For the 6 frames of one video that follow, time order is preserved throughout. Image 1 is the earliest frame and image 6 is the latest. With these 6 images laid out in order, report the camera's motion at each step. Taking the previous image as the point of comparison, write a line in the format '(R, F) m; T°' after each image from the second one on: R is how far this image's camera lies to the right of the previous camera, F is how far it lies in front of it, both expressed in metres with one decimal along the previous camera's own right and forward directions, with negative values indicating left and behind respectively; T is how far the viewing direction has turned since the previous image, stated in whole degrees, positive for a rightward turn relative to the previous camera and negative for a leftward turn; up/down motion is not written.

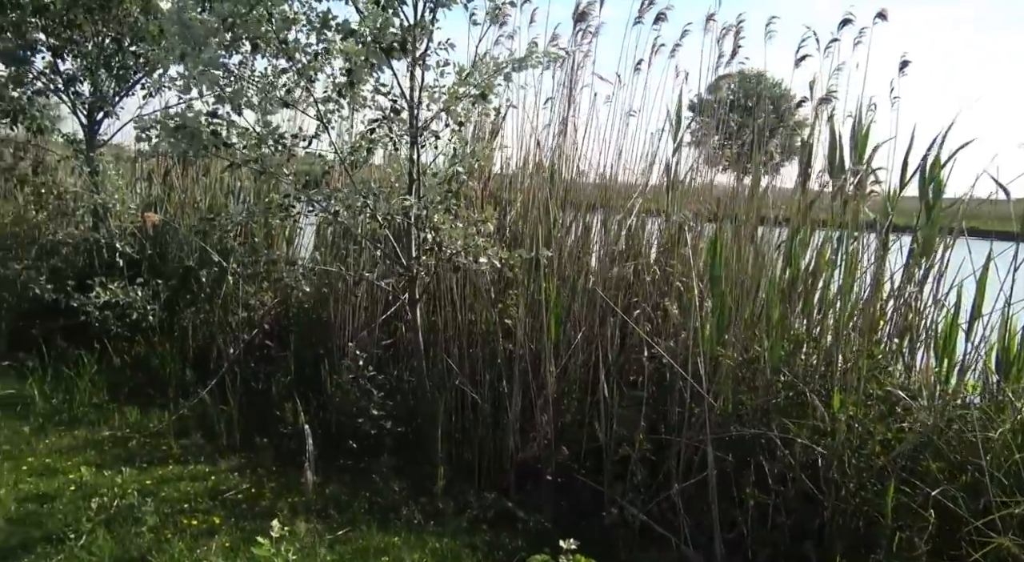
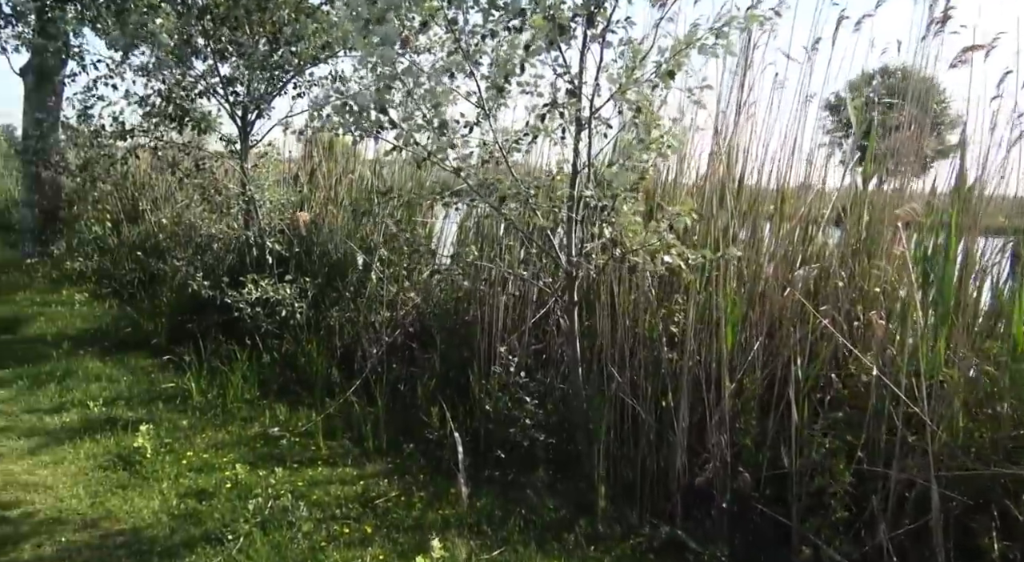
(-0.1, +0.2) m; -9°
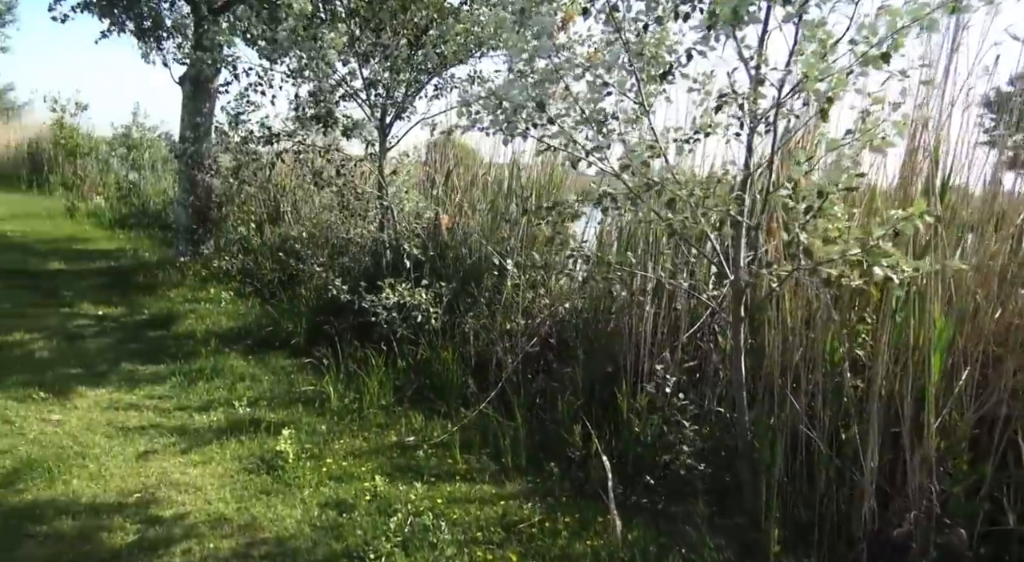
(-0.1, +0.2) m; -8°
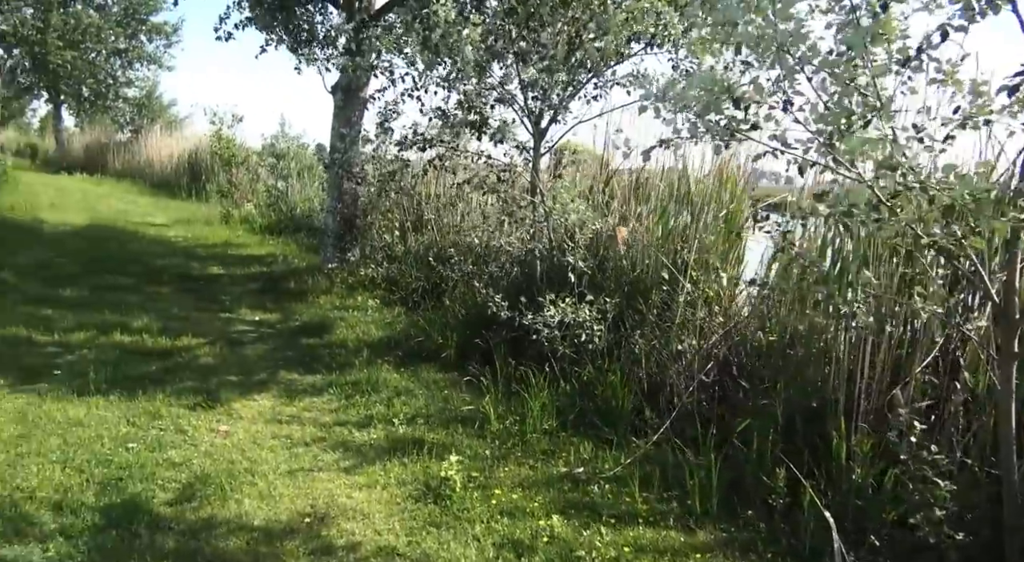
(-0.2, +0.2) m; -9°
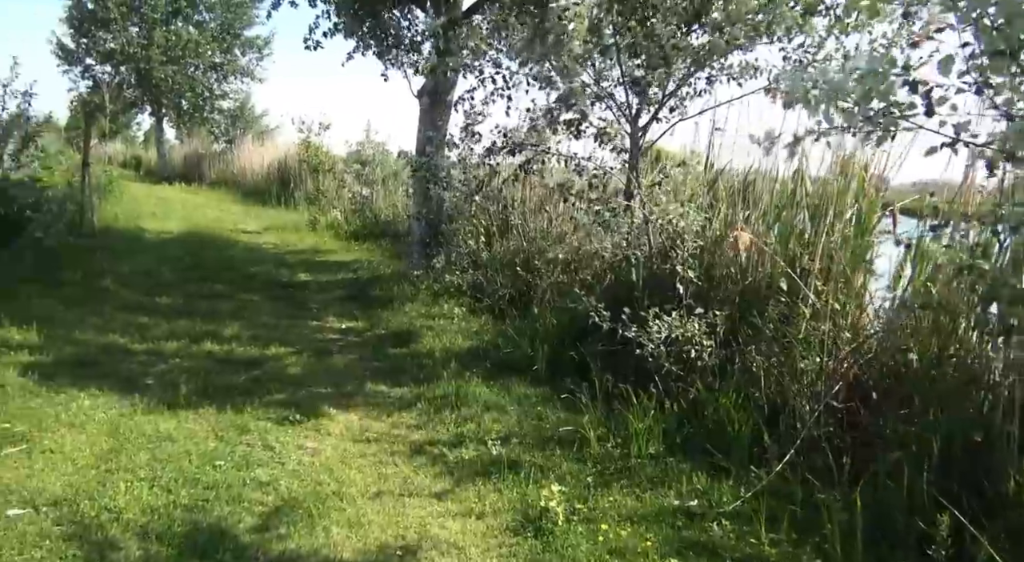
(-0.1, +0.3) m; -6°
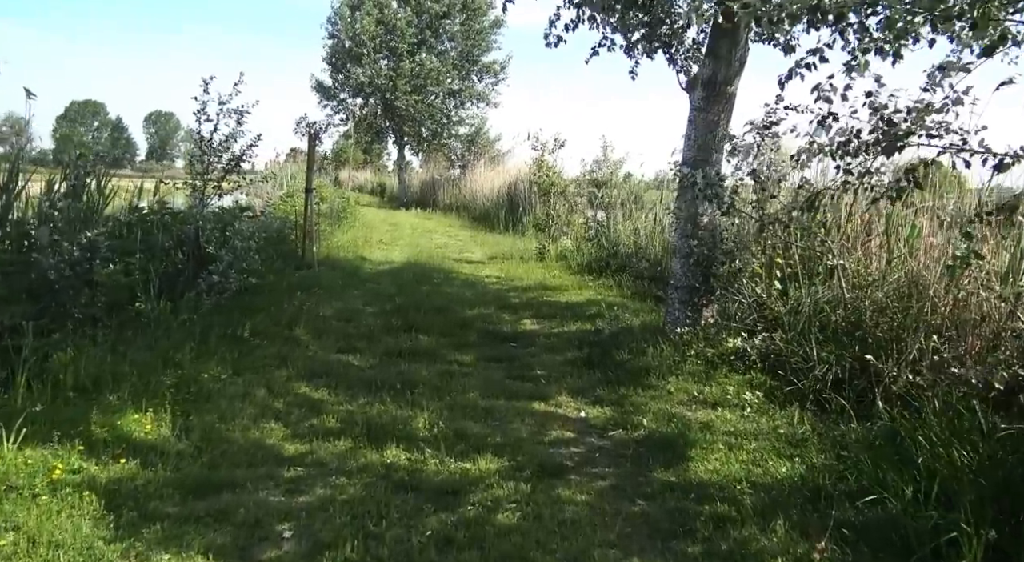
(-0.6, +2.3) m; -15°
